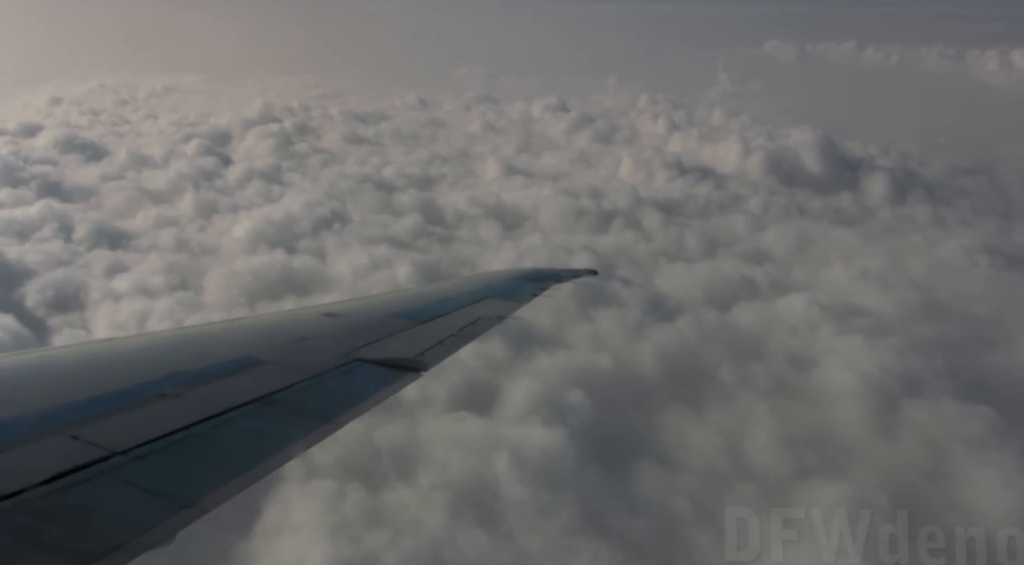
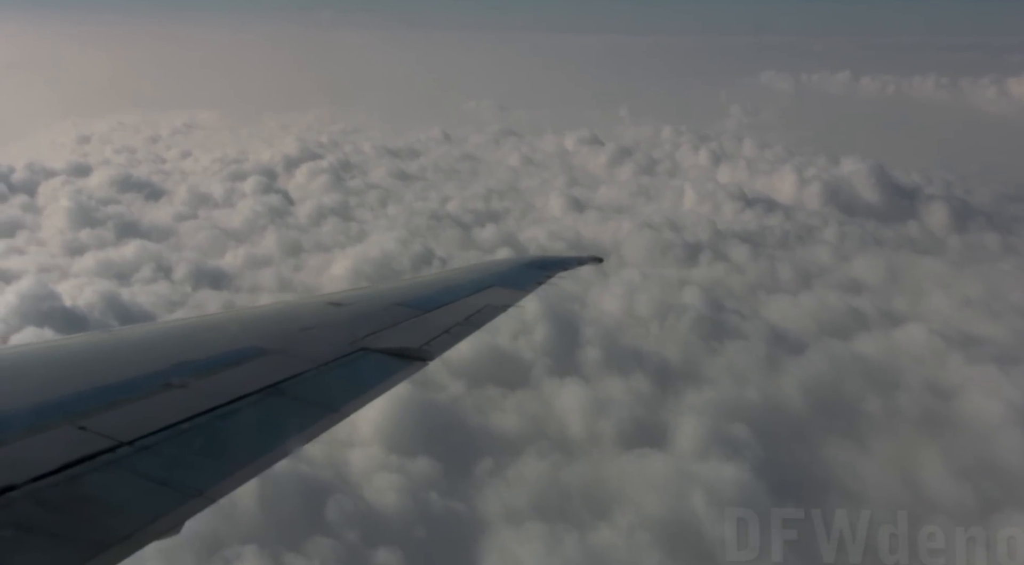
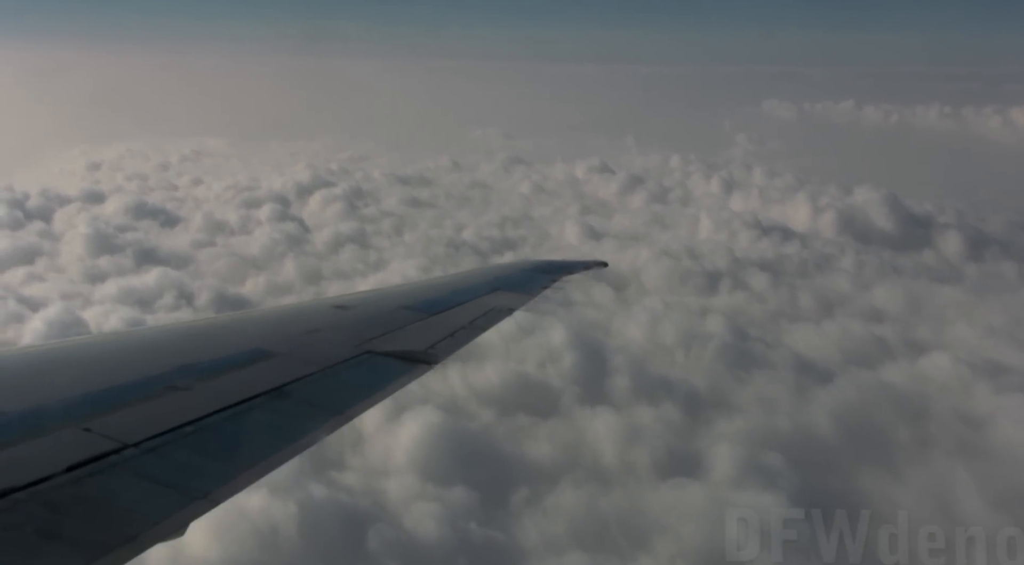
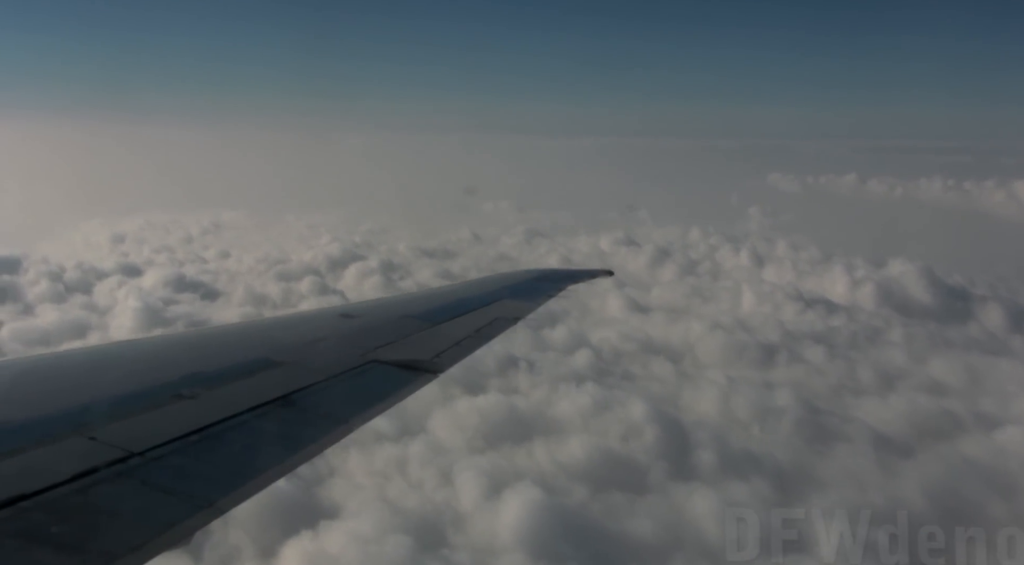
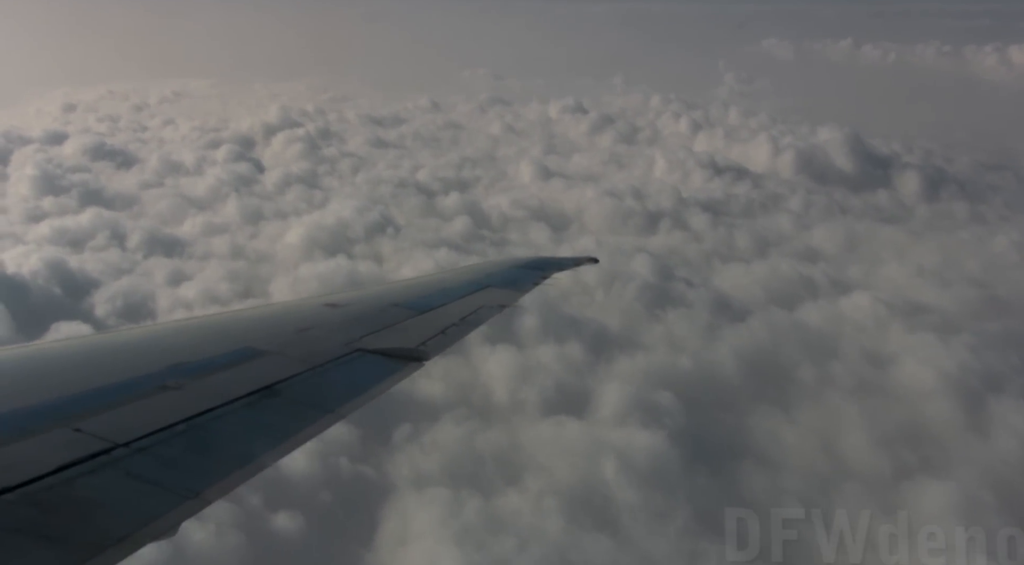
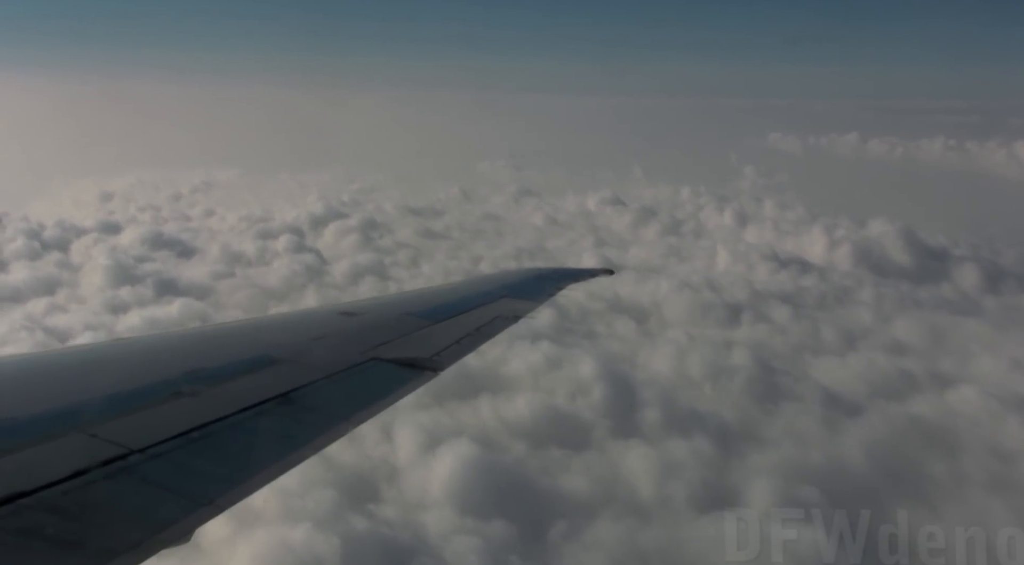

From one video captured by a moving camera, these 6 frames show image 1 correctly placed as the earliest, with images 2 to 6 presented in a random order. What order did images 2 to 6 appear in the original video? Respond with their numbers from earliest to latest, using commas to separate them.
5, 2, 3, 6, 4
